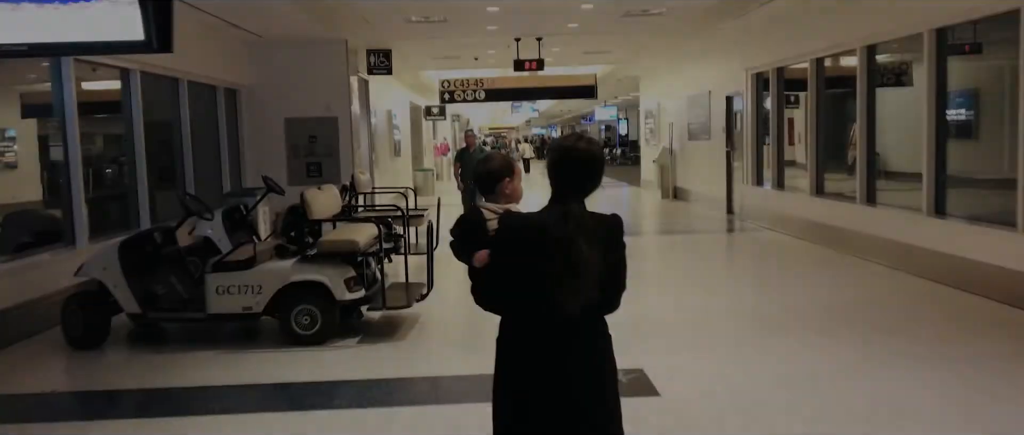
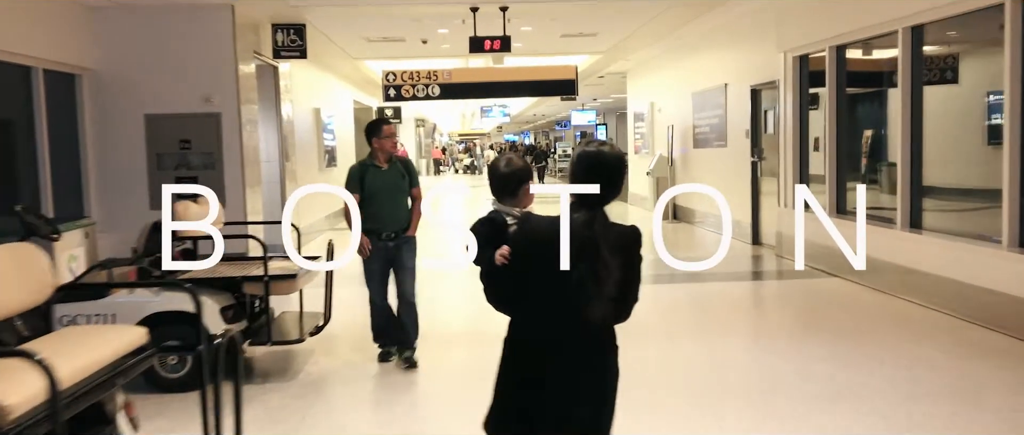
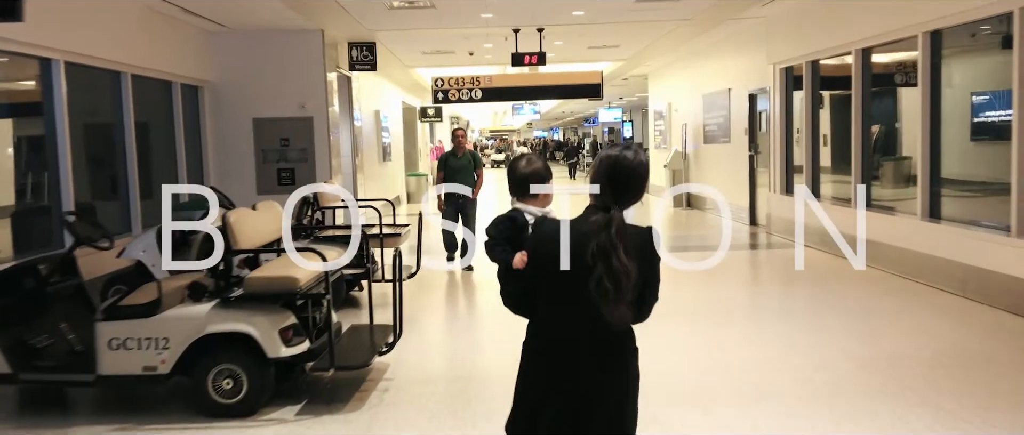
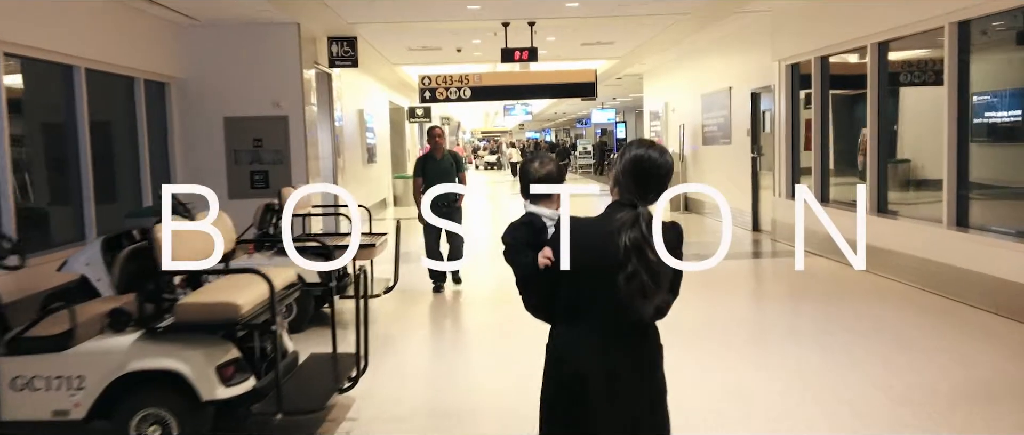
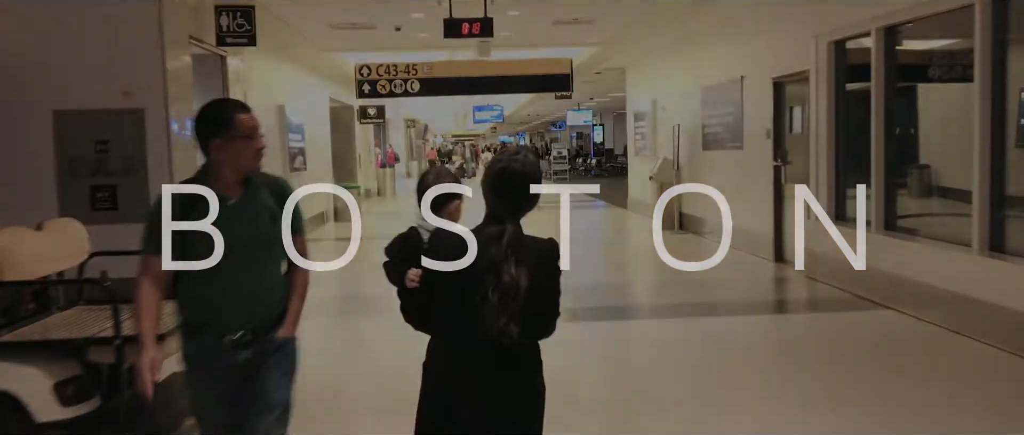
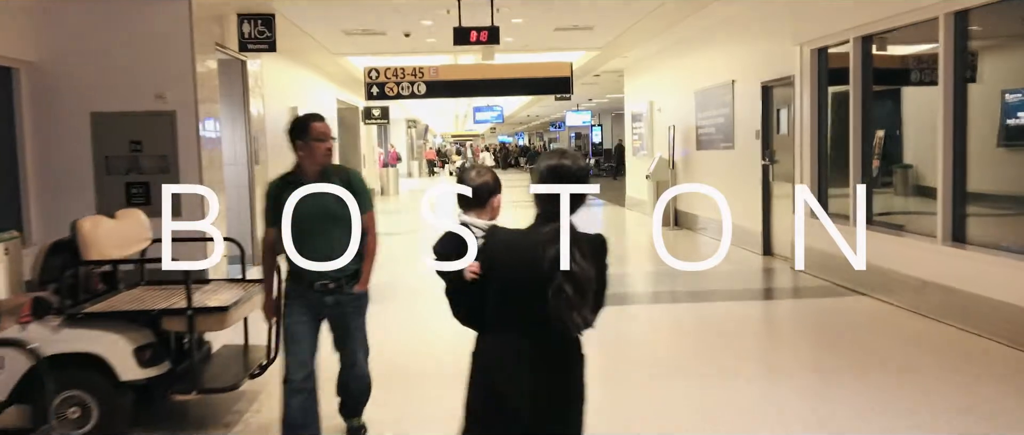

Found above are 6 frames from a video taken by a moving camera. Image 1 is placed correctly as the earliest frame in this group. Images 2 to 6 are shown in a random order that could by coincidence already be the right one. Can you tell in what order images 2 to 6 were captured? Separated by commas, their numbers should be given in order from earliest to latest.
3, 4, 2, 6, 5
